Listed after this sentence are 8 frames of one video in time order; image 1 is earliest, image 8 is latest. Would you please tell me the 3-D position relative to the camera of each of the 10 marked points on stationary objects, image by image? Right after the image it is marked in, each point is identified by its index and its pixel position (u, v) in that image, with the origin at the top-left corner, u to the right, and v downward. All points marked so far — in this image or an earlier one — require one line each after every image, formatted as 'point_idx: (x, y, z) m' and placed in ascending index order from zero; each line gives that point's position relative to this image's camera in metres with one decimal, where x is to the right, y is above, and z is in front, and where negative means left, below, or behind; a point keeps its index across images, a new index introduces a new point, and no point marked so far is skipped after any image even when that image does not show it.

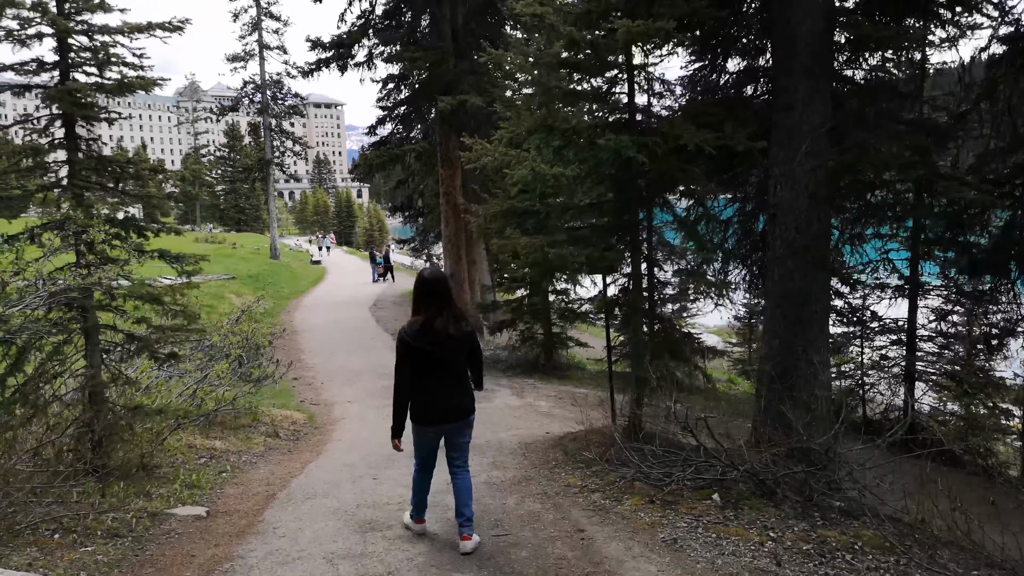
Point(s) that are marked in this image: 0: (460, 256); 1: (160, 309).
0: (-1.2, +0.8, +17.8) m
1: (-3.1, -0.2, +6.6) m
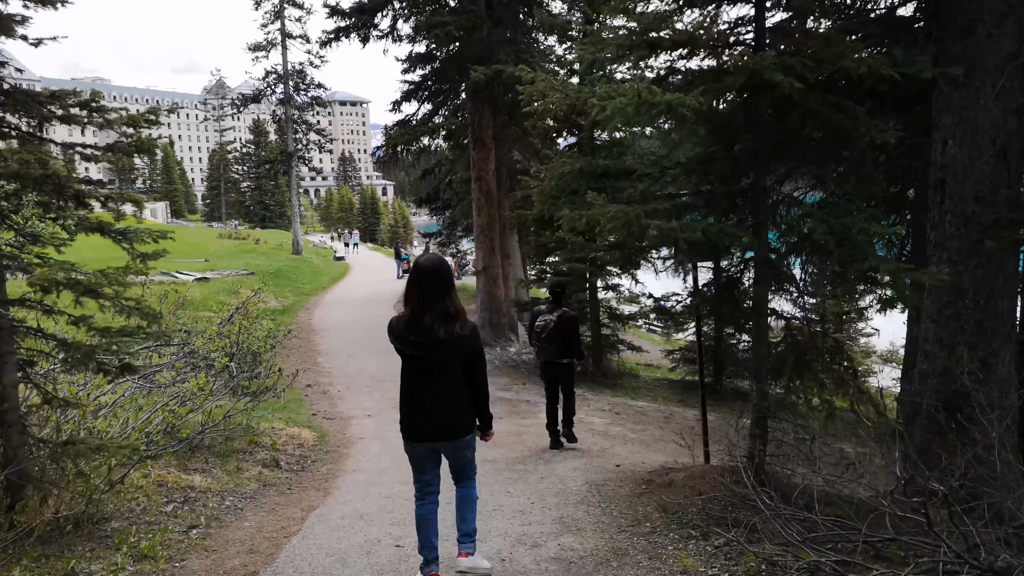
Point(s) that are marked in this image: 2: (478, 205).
0: (-0.4, +0.8, +16.0) m
1: (-2.6, -0.1, +4.8) m
2: (-0.7, +1.8, +15.9) m
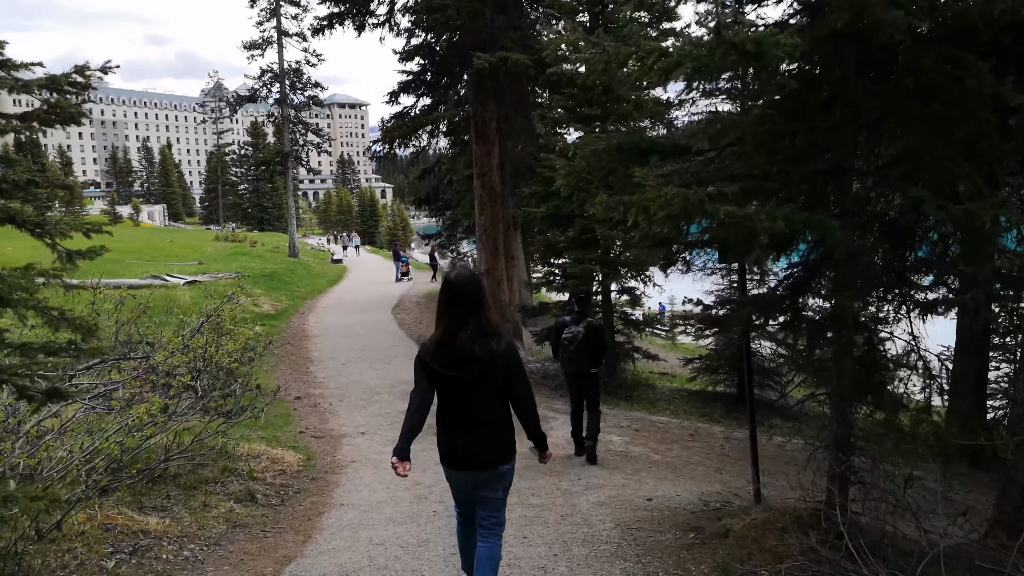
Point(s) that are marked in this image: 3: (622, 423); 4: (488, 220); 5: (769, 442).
0: (-0.3, +0.8, +15.0) m
1: (-2.5, -0.1, +3.8) m
2: (-0.6, +1.7, +14.9) m
3: (+1.4, -1.7, +9.6) m
4: (-0.5, +1.3, +14.9) m
5: (+3.1, -1.8, +9.1) m
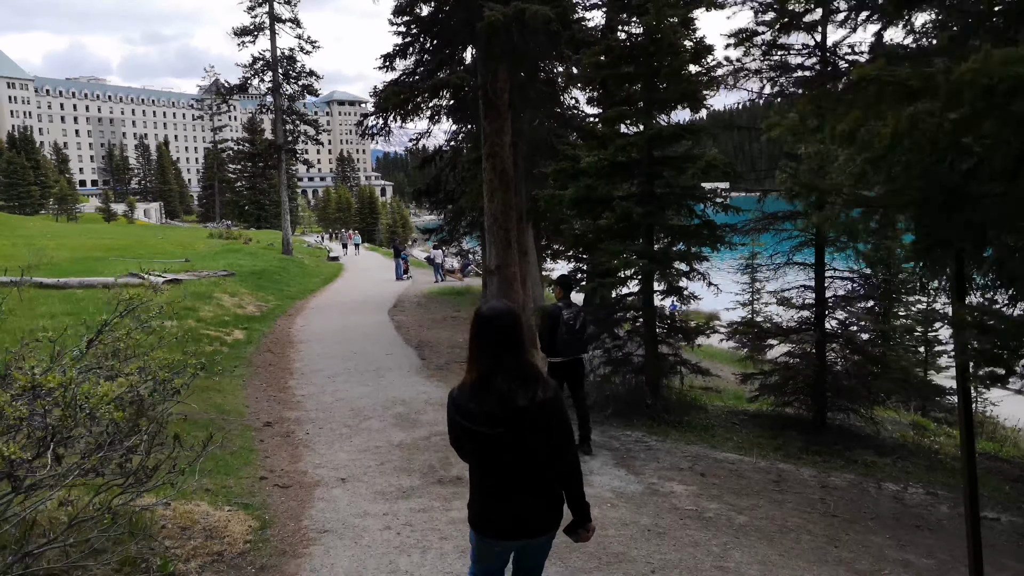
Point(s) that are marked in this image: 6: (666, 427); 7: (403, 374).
0: (0.0, +0.8, +12.8) m
1: (-2.2, -0.2, +1.6) m
2: (-0.4, +1.7, +12.7) m
3: (+1.6, -1.7, +7.4) m
4: (-0.2, +1.3, +12.7) m
5: (+3.3, -1.8, +6.9) m
6: (+1.8, -1.7, +9.1) m
7: (-1.8, -1.4, +12.4) m
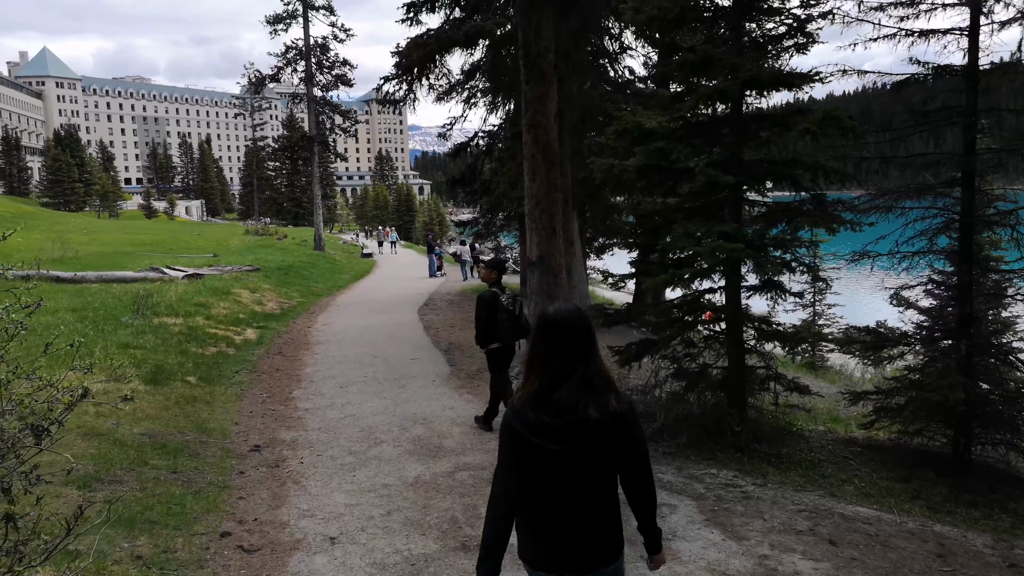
0: (+0.6, +0.9, +10.9) m
1: (-2.1, -0.1, -0.2) m
2: (+0.3, +1.8, +10.8) m
3: (+2.0, -1.6, +5.3) m
4: (+0.4, +1.4, +10.8) m
5: (+3.7, -1.8, +4.8) m
6: (+2.3, -1.6, +7.1) m
7: (-1.2, -1.3, +10.5) m
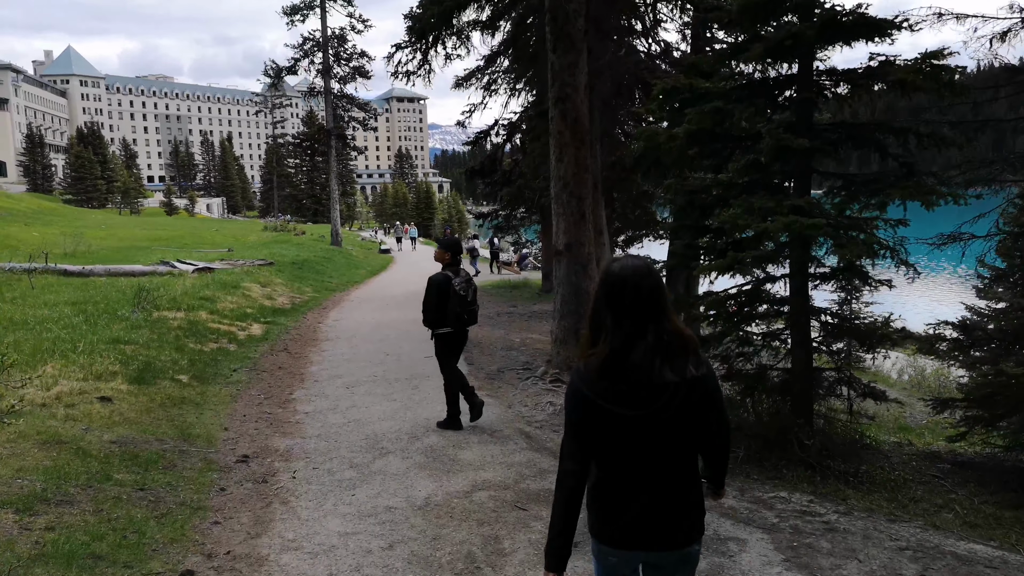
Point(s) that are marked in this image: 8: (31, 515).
0: (+1.0, +1.0, +9.8) m
1: (-2.1, 0.0, -1.2) m
2: (+0.6, +1.9, +9.7) m
3: (+2.2, -1.5, +4.2) m
4: (+0.7, +1.5, +9.7) m
5: (+3.8, -1.7, +3.6) m
6: (+2.5, -1.5, +5.9) m
7: (-0.9, -1.2, +9.5) m
8: (-2.9, -1.4, +4.6) m
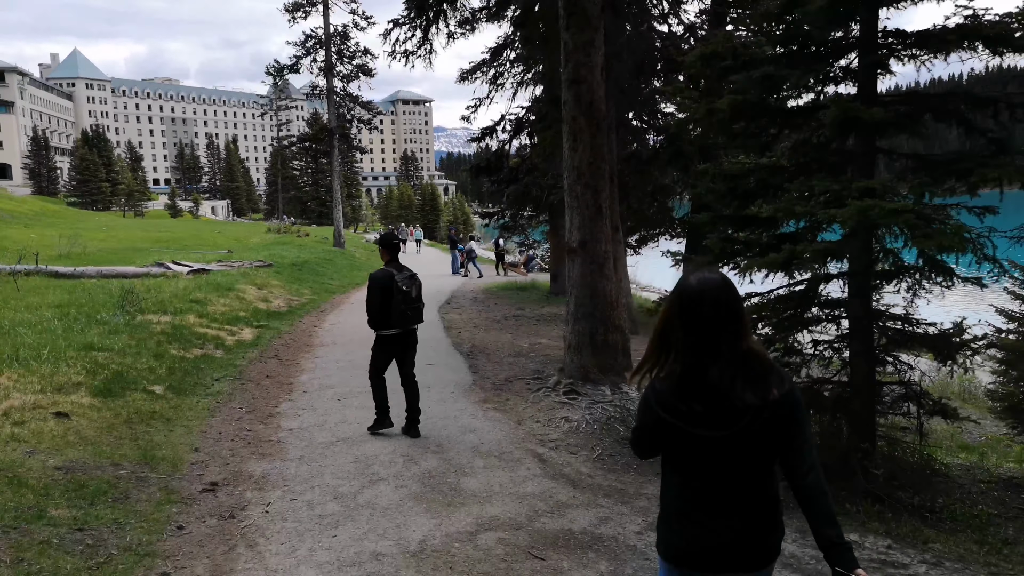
0: (+1.1, +1.0, +8.9) m
1: (-2.1, +0.1, -2.1) m
2: (+0.7, +1.9, +8.8) m
3: (+2.2, -1.5, +3.3) m
4: (+0.8, +1.5, +8.8) m
5: (+3.9, -1.7, +2.7) m
6: (+2.6, -1.5, +5.0) m
7: (-0.8, -1.2, +8.6) m
8: (-2.8, -1.4, +3.7) m
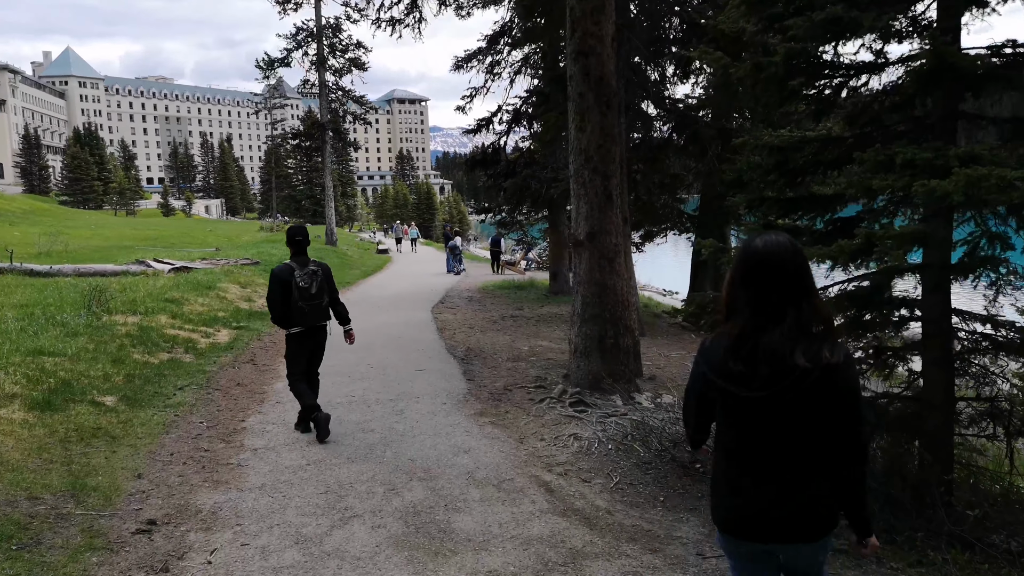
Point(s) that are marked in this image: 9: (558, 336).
0: (+1.1, +1.0, +7.9) m
1: (-2.0, +0.1, -3.1) m
2: (+0.7, +1.9, +7.8) m
3: (+2.3, -1.5, +2.3) m
4: (+0.8, +1.5, +7.8) m
5: (+3.9, -1.7, +1.7) m
6: (+2.6, -1.5, +4.0) m
7: (-0.8, -1.2, +7.6) m
8: (-2.8, -1.3, +2.7) m
9: (+0.8, -0.8, +12.9) m
